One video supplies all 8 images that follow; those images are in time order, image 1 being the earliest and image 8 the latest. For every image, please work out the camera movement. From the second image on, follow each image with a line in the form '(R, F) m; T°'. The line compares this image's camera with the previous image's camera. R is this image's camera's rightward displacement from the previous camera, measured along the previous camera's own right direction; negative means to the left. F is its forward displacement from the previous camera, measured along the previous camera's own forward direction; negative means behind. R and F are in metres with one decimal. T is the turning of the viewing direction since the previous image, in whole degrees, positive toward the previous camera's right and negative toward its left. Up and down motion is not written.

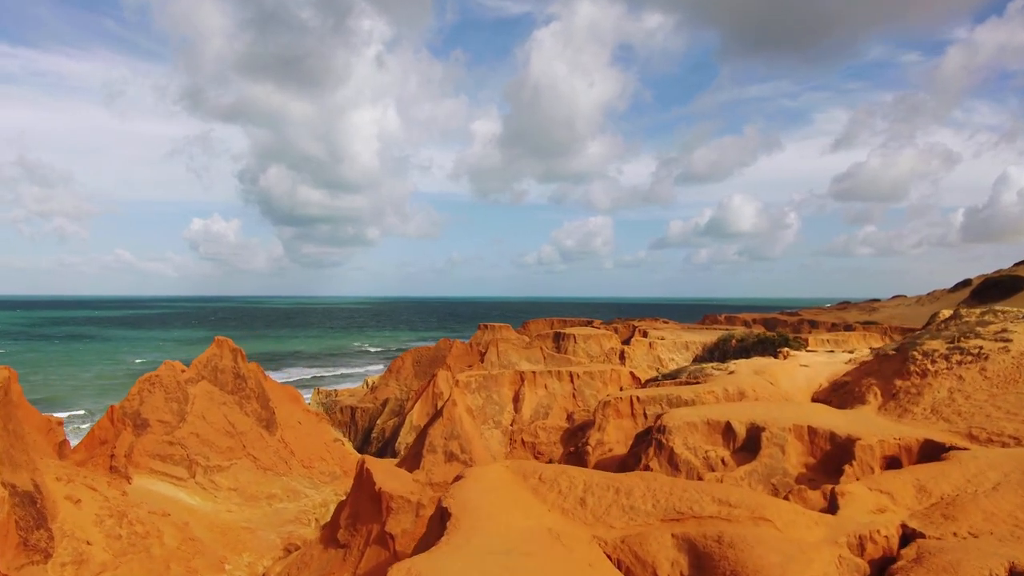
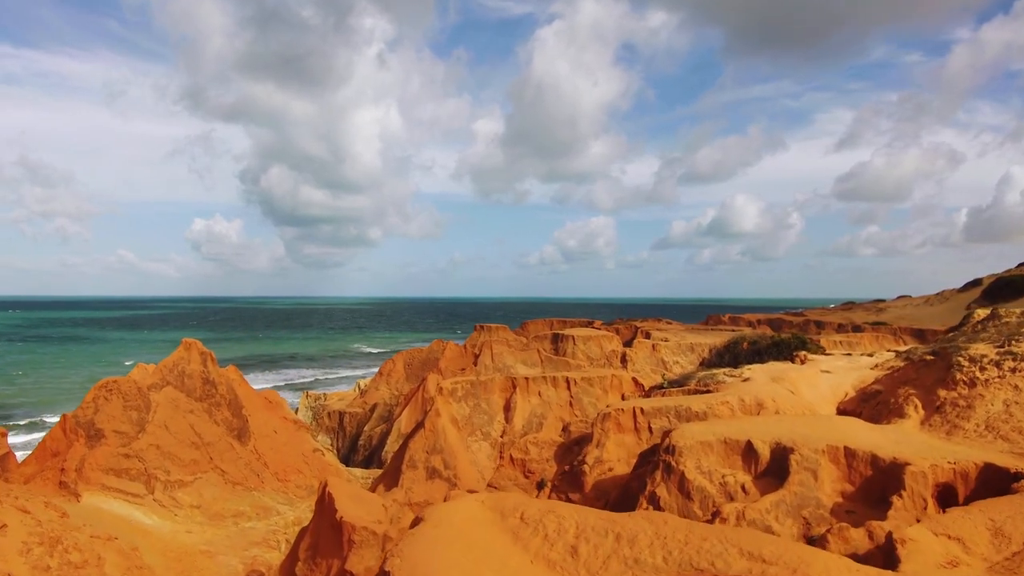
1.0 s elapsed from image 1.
(+0.3, +1.5) m; 0°
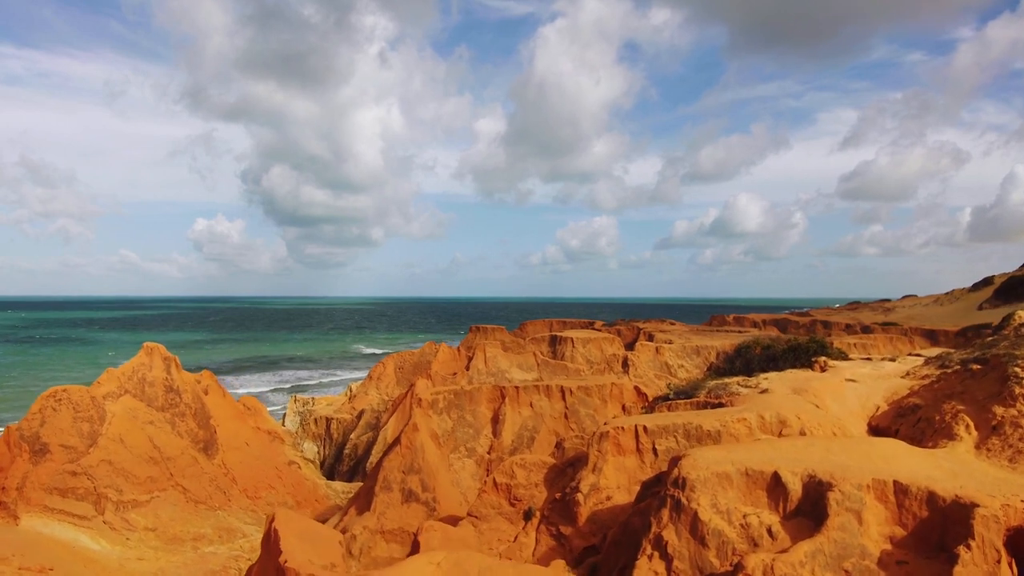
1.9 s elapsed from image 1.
(+0.3, +1.4) m; 0°
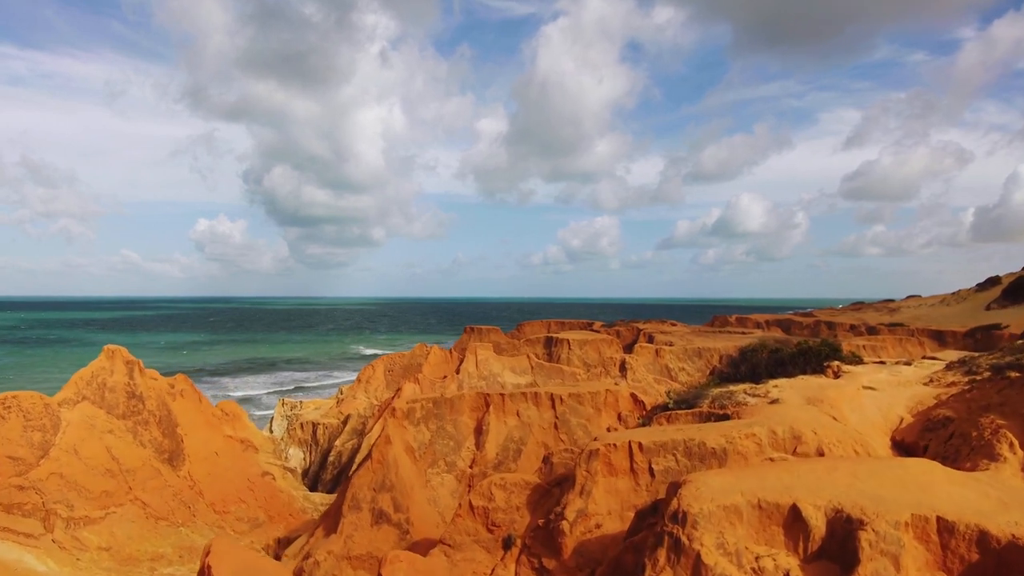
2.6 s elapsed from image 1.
(+0.3, +1.1) m; 0°
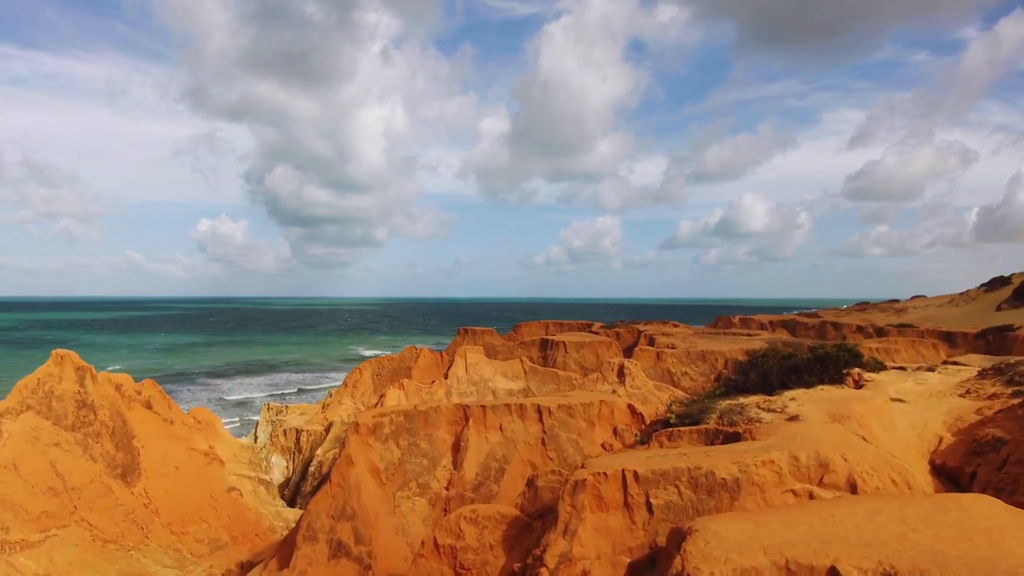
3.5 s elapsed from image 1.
(+0.4, +1.3) m; 0°
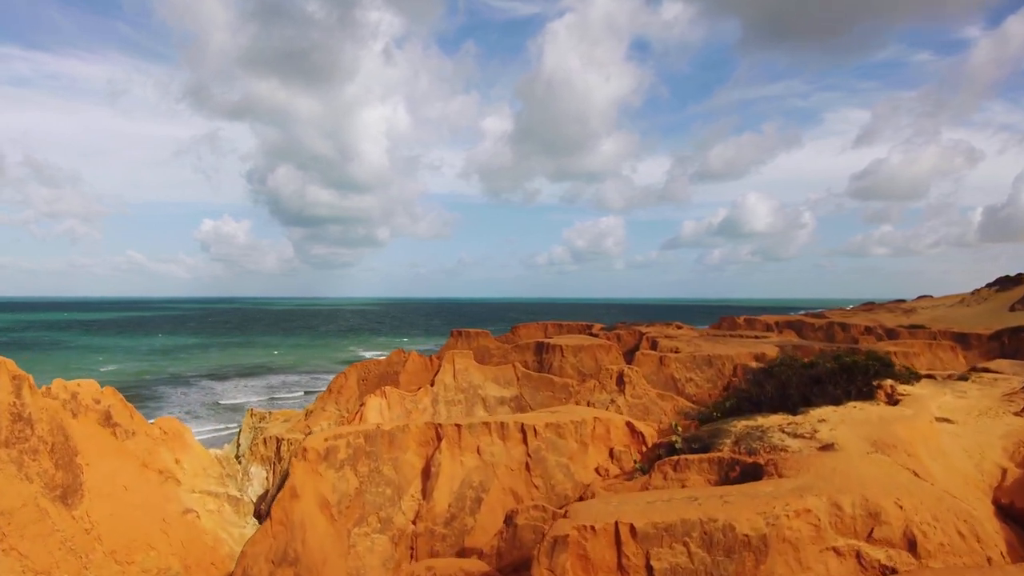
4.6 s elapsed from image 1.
(+0.4, +1.5) m; 0°
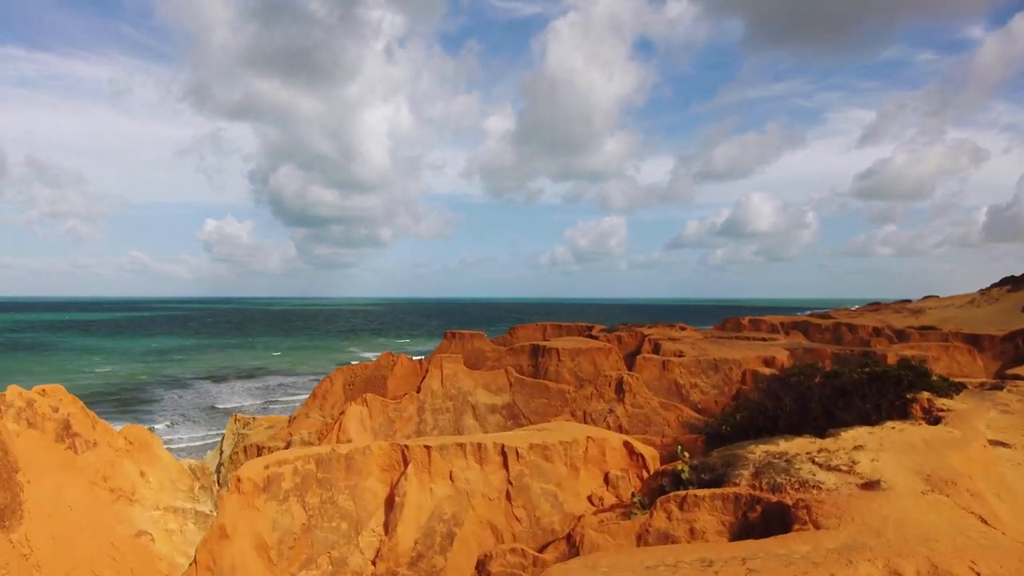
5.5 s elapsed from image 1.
(+0.3, +1.3) m; 0°
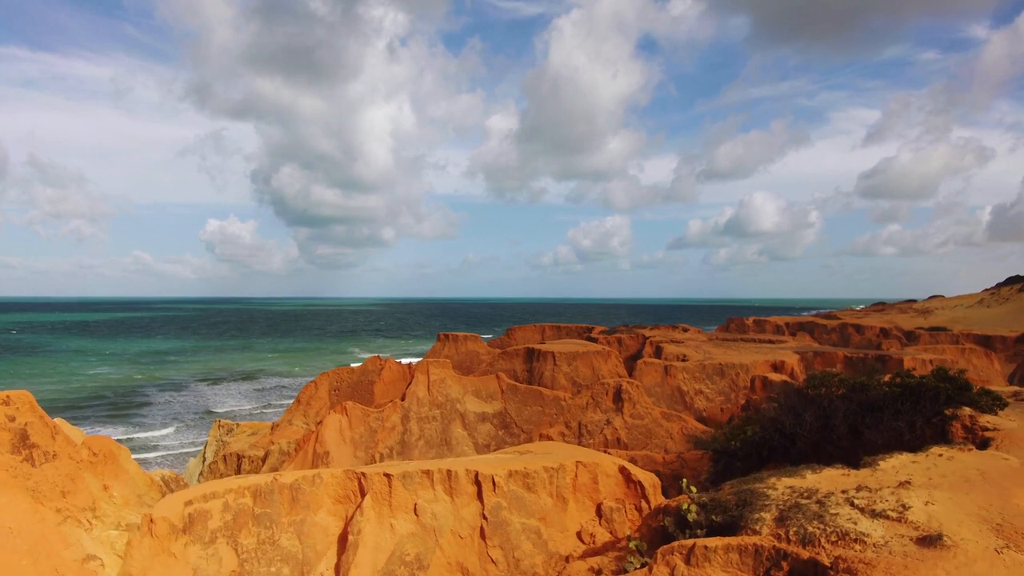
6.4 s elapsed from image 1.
(+0.3, +1.2) m; 0°
